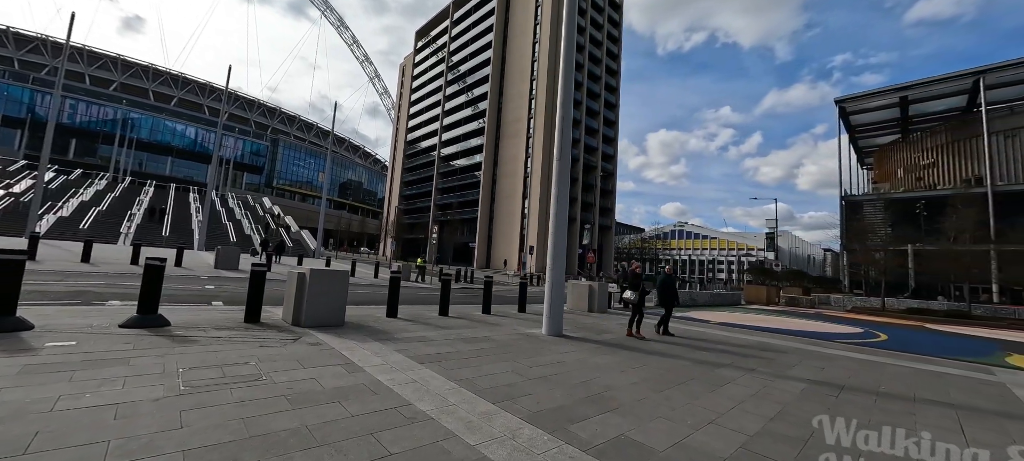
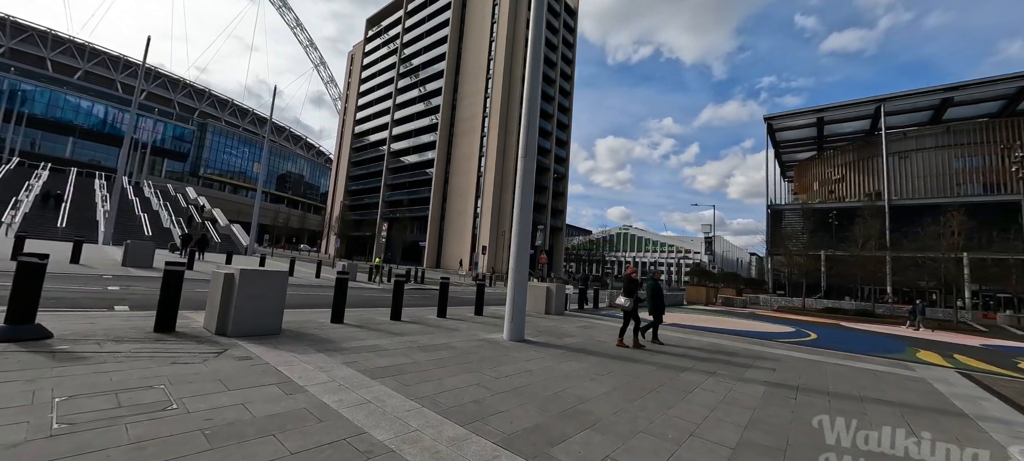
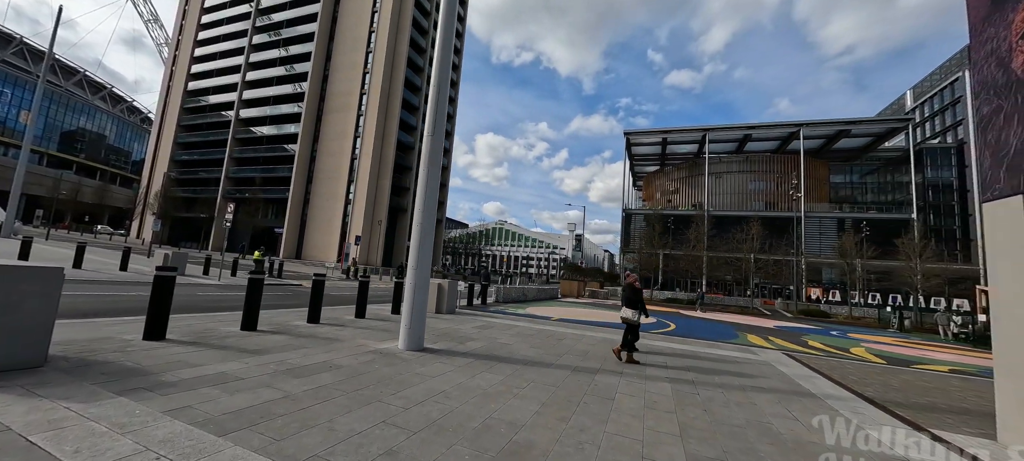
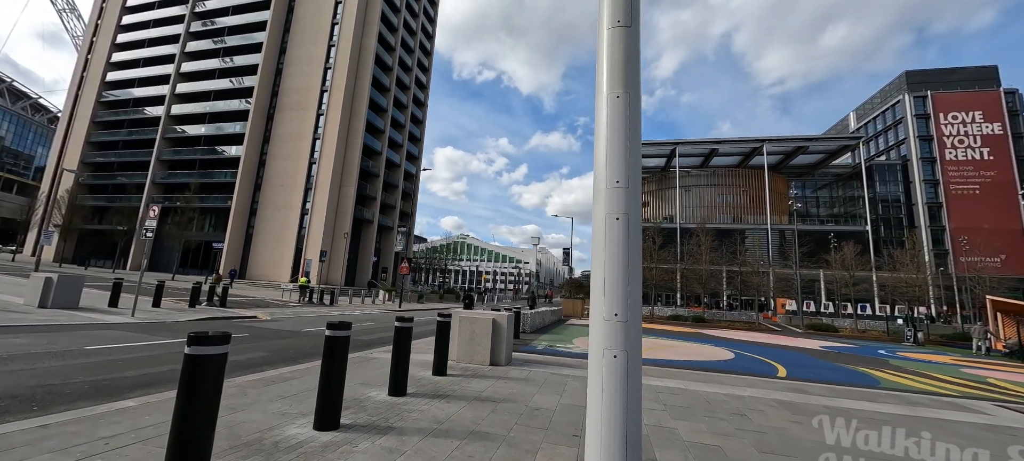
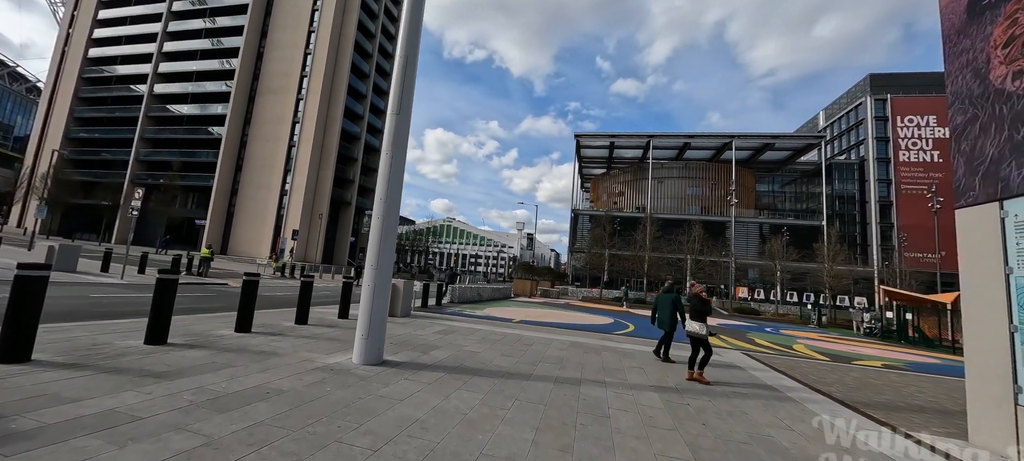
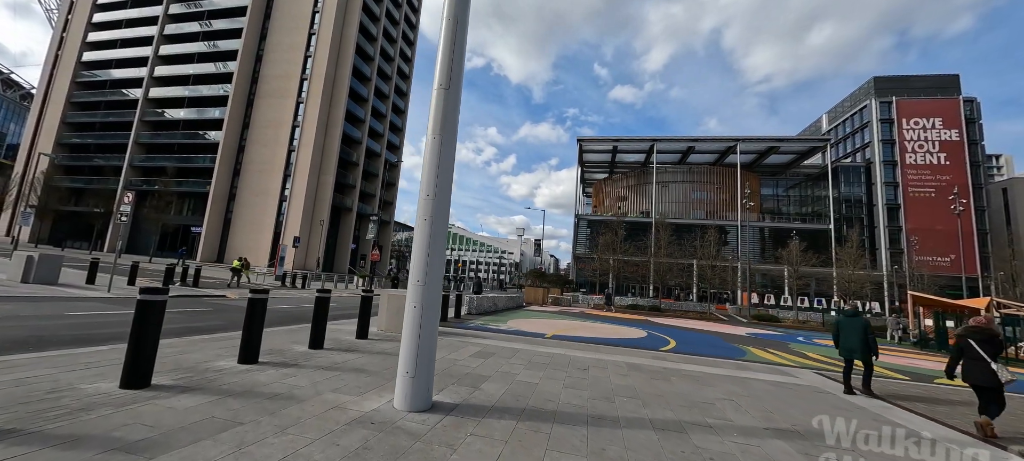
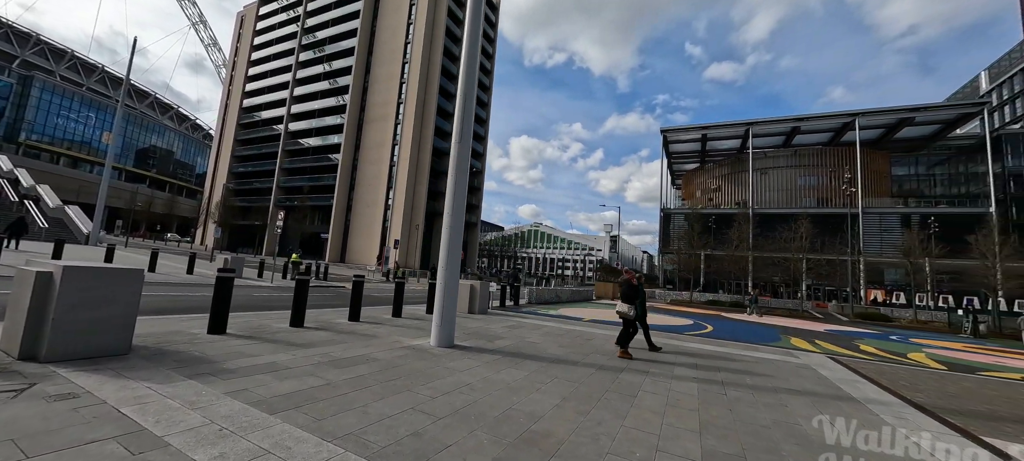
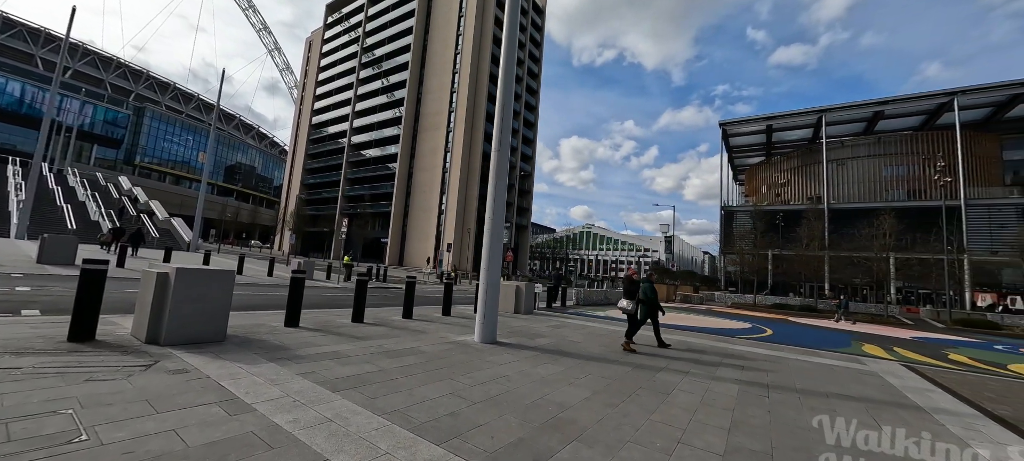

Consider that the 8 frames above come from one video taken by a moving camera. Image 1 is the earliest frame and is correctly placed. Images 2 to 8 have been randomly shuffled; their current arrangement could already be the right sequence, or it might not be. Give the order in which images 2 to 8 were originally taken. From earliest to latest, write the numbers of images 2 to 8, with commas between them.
2, 8, 7, 3, 5, 6, 4
